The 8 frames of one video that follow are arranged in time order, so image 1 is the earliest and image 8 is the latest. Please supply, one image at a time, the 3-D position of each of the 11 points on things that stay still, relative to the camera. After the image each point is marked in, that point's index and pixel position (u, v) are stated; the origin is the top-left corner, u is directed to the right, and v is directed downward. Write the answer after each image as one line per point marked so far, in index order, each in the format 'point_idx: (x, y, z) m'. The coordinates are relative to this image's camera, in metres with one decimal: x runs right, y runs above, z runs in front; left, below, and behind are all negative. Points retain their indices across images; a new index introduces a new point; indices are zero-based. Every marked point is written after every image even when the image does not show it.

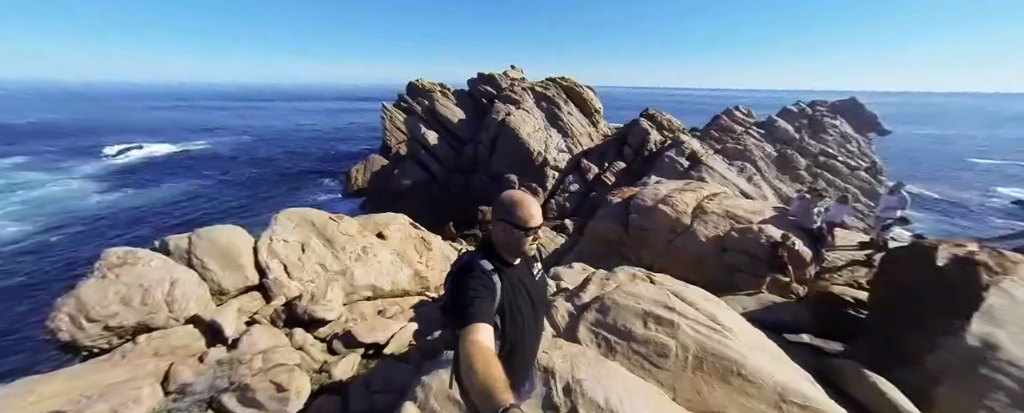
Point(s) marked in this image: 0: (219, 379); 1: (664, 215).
0: (-7.3, -4.3, +7.5) m
1: (+5.3, -0.2, +10.5) m
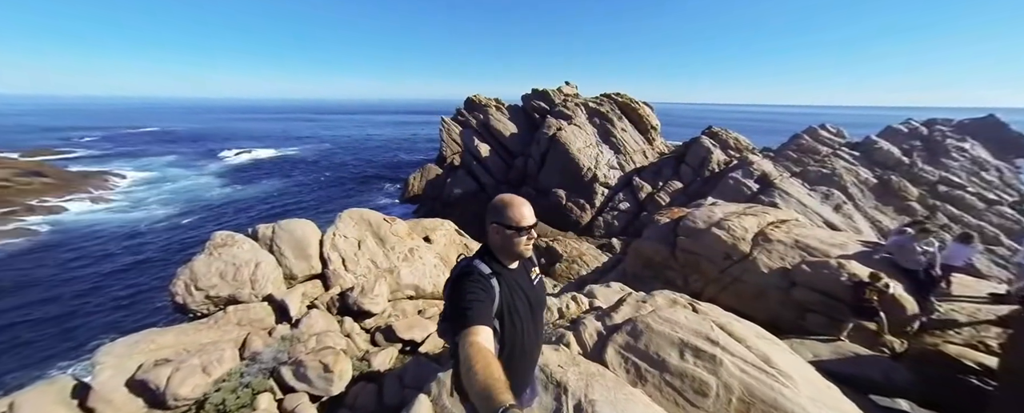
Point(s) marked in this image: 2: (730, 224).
0: (-6.6, -4.2, +8.7) m
1: (+6.6, -1.0, +9.7) m
2: (+7.1, -0.6, +9.8) m
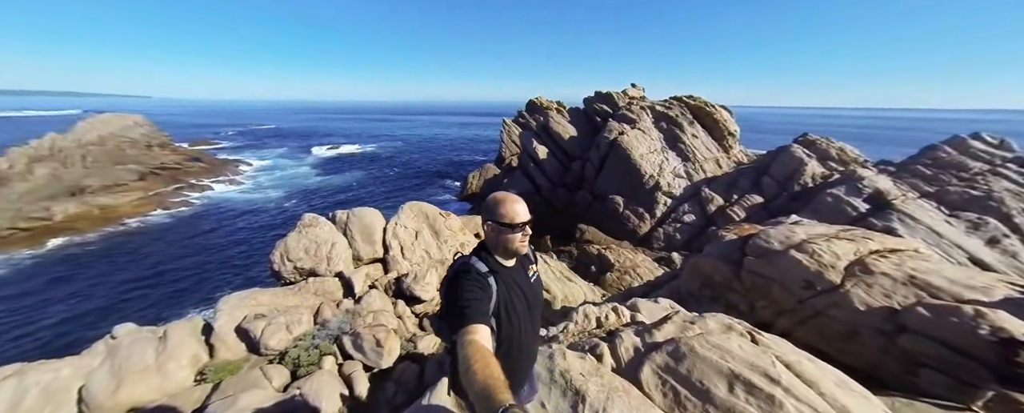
0: (-5.5, -3.9, +10.0) m
1: (+7.8, -1.6, +8.3) m
2: (+8.3, -1.1, +8.4) m
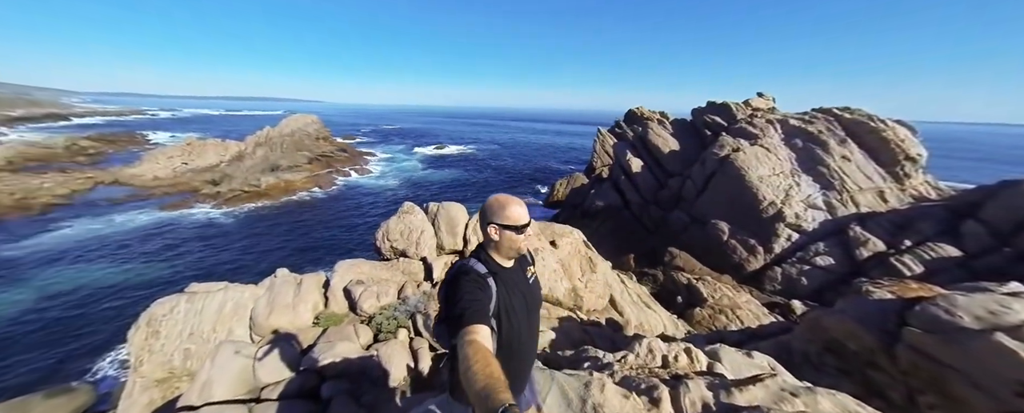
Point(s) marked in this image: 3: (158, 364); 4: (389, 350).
0: (-3.4, -3.6, +11.2) m
1: (+9.0, -2.7, +5.6) m
2: (+9.6, -2.4, +5.5) m
3: (-10.8, -4.8, +9.4) m
4: (-3.7, -4.3, +9.2) m
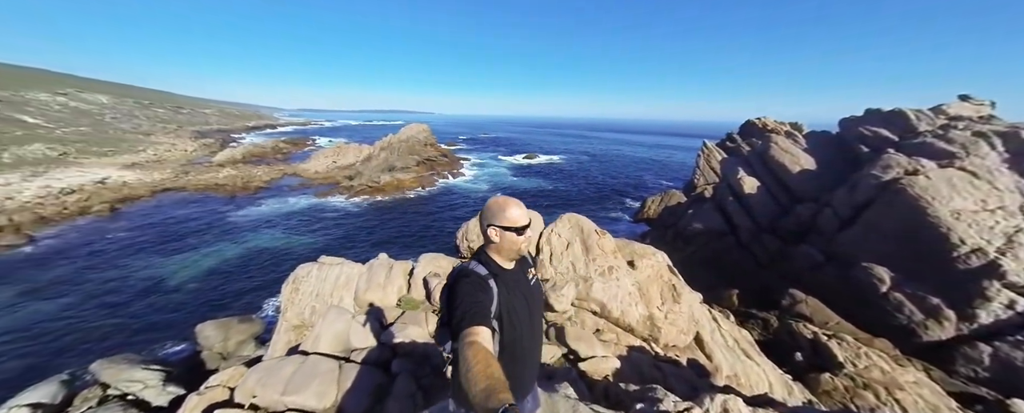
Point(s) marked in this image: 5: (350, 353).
0: (-1.1, -3.7, +11.8) m
1: (+9.1, -3.7, +2.7) m
2: (+9.7, -3.4, +2.4) m
3: (-8.7, -4.3, +12.2) m
4: (-2.0, -4.4, +9.9) m
5: (-5.4, -4.8, +10.0) m
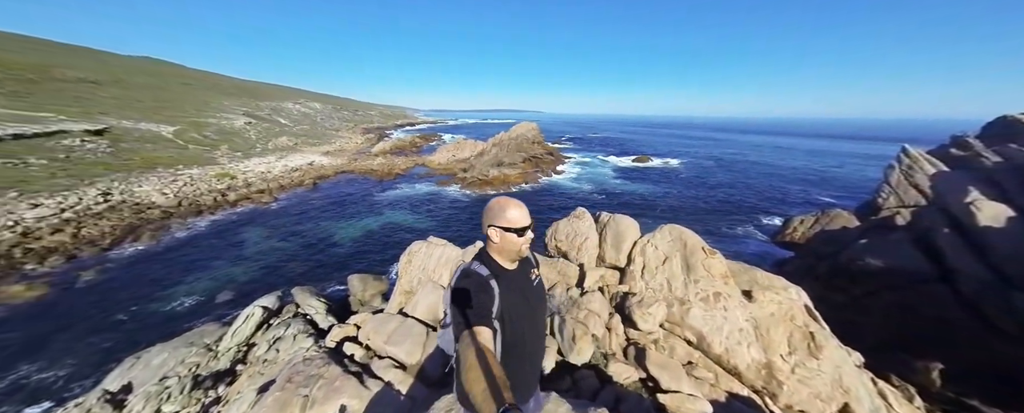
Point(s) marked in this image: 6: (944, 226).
0: (+1.9, -3.7, +11.6) m
1: (+8.1, -4.5, -0.5) m
2: (+8.6, -4.3, -1.0) m
3: (-5.1, -3.6, +14.8) m
4: (+0.3, -4.3, +10.2) m
5: (-2.9, -4.4, +11.6) m
6: (+21.2, -0.9, +14.4) m
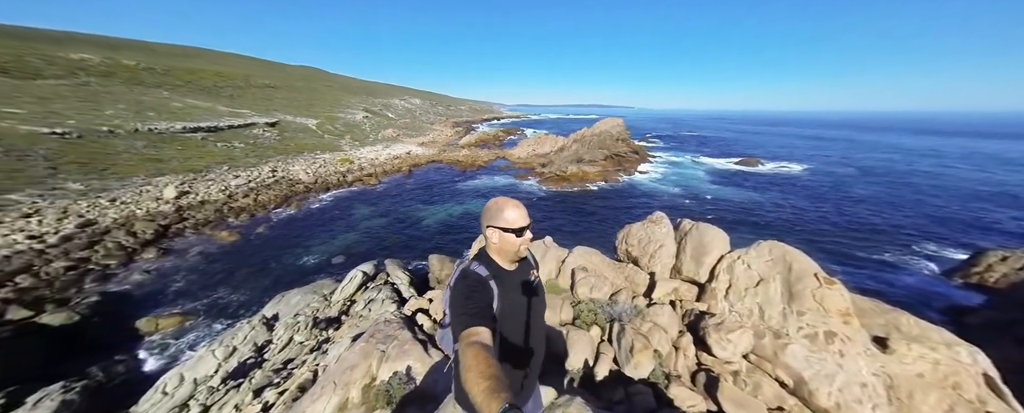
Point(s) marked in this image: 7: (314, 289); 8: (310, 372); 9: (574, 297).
0: (+4.0, -3.8, +10.8) m
1: (+6.6, -5.1, -2.5) m
2: (+6.9, -4.9, -3.1) m
3: (-1.9, -3.0, +15.8) m
4: (+2.0, -4.2, +9.9) m
5: (-0.6, -4.0, +12.1) m
6: (+23.5, -2.5, +8.2) m
7: (-10.7, -4.5, +16.4) m
8: (-7.2, -5.9, +10.9) m
9: (+2.5, -3.6, +12.2) m
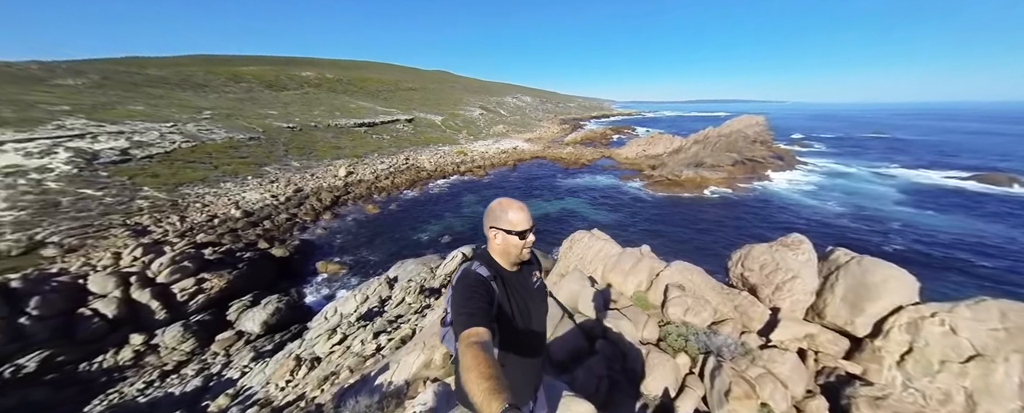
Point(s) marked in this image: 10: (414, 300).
0: (+6.2, -4.1, +8.8) m
1: (+4.0, -5.4, -4.6) m
2: (+4.1, -5.2, -5.2) m
3: (+2.6, -2.9, +15.5) m
4: (+4.1, -4.3, +8.7) m
5: (+2.3, -3.9, +11.6) m
6: (+23.7, -4.8, -0.4) m
7: (-5.6, -3.4, +19.1) m
8: (-4.4, -5.1, +12.8) m
9: (+5.4, -3.8, +10.7) m
10: (-5.2, -4.8, +15.6) m
